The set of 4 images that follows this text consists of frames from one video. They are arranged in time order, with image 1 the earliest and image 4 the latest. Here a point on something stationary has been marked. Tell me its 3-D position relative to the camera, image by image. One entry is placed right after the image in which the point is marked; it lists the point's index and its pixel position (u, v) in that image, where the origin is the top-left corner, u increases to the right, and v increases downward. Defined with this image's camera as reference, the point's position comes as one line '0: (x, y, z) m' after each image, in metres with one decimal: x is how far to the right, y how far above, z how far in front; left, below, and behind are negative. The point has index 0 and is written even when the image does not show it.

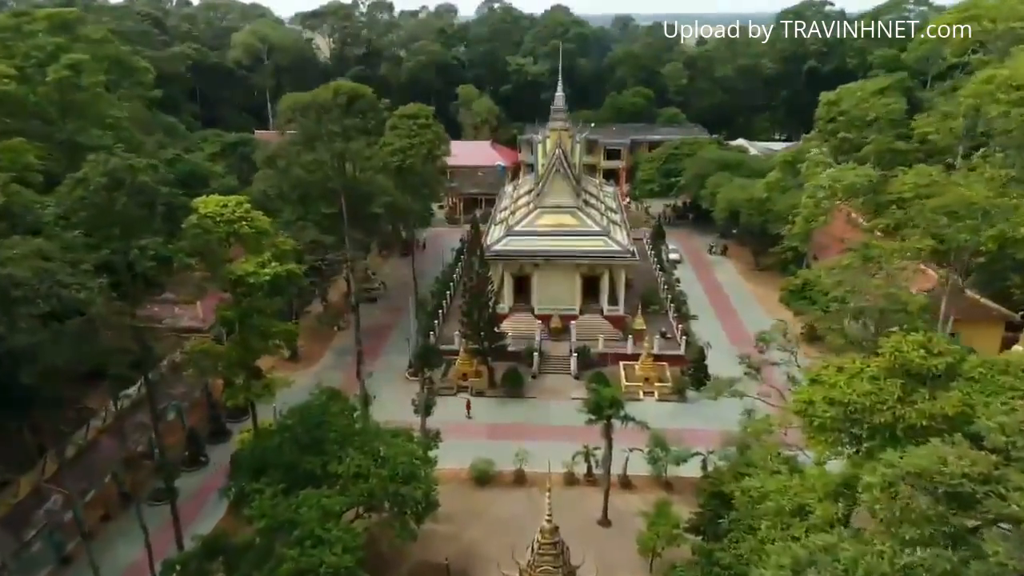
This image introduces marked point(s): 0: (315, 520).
0: (-4.2, -5.0, +16.1) m
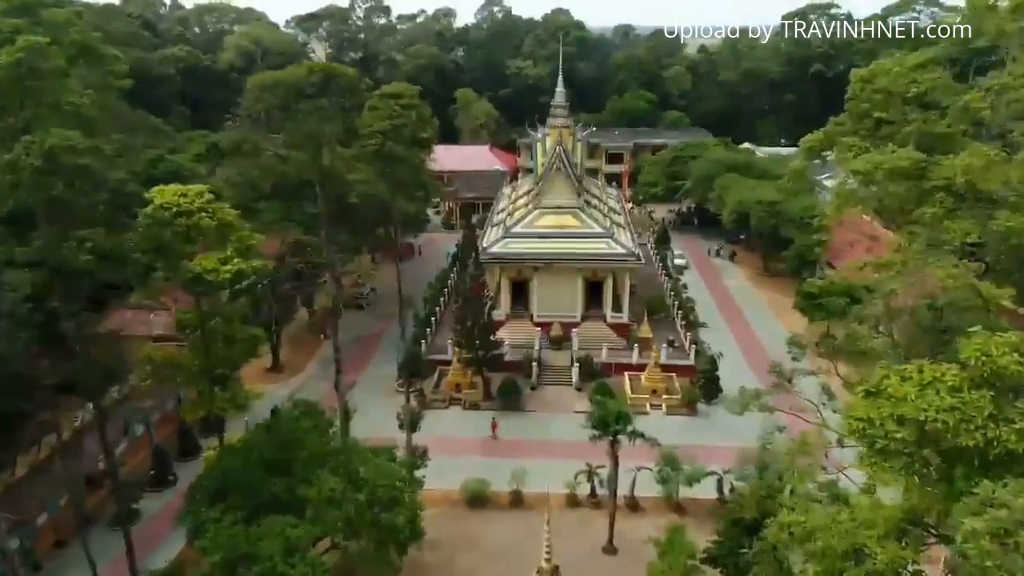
0: (-4.3, -4.9, +13.9) m
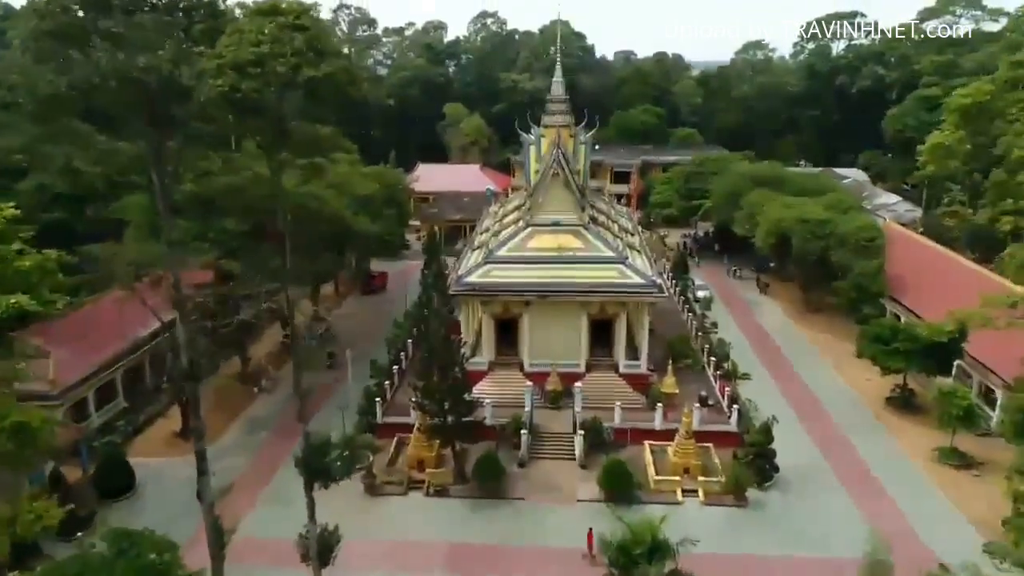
0: (-4.9, -5.5, +6.7) m
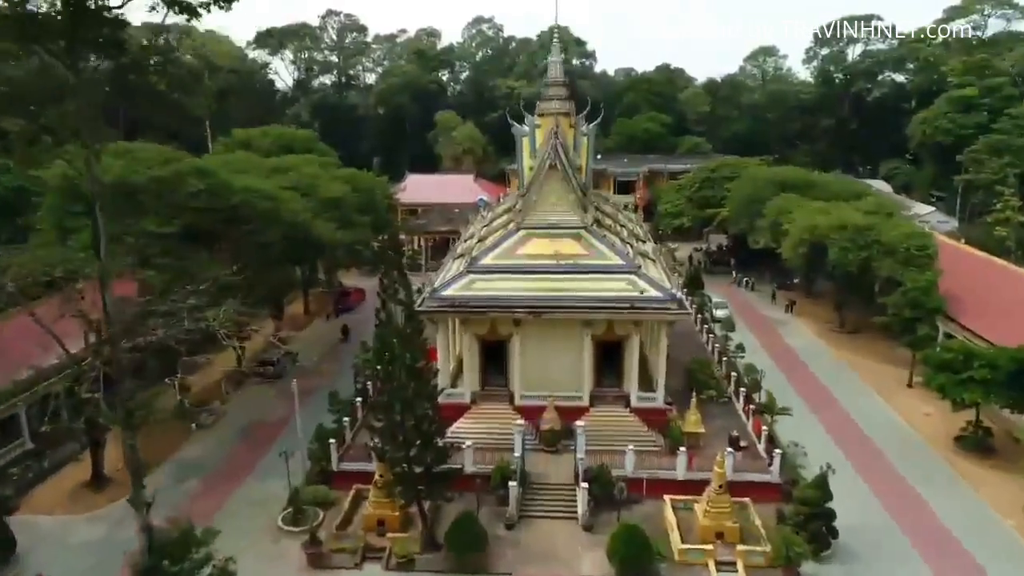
0: (-5.2, -5.4, +2.3) m
